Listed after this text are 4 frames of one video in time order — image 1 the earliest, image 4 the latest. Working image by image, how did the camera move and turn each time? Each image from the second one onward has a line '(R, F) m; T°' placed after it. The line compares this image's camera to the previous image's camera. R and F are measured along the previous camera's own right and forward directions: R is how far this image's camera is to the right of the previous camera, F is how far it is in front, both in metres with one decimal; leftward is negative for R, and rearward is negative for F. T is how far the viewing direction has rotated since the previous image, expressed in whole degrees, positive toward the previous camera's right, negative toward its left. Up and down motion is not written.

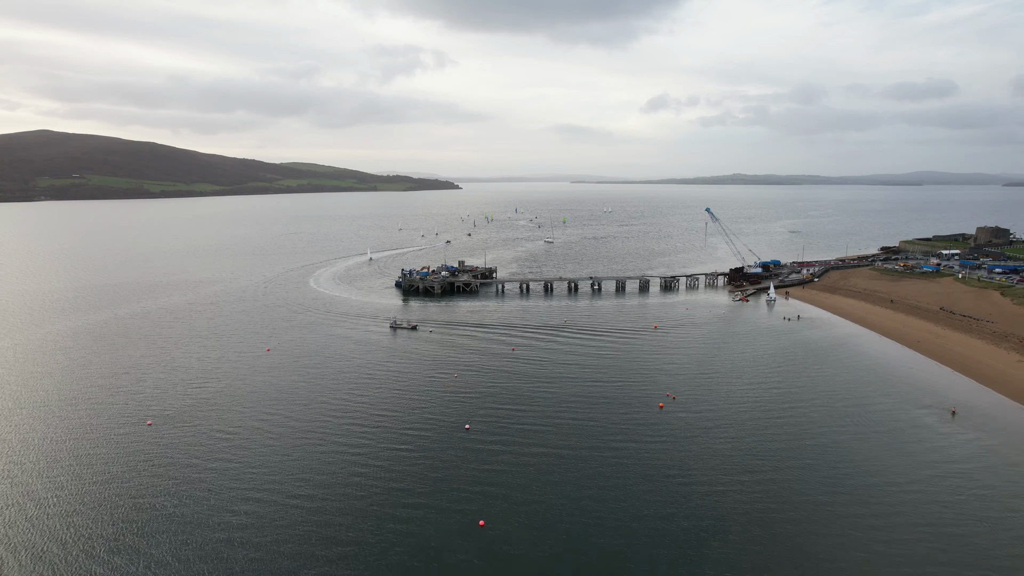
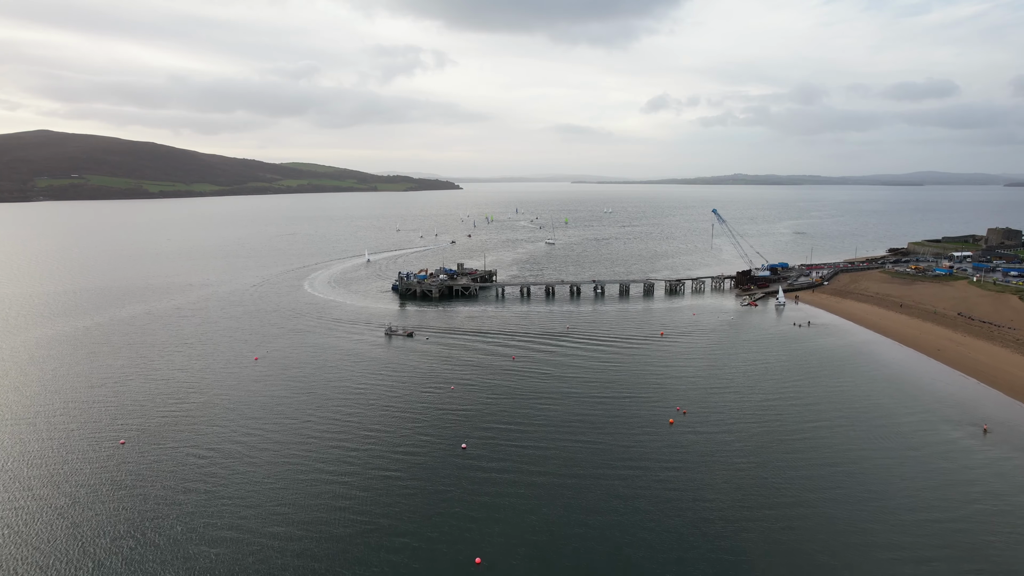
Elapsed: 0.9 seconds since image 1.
(0.0, +2.3) m; 0°
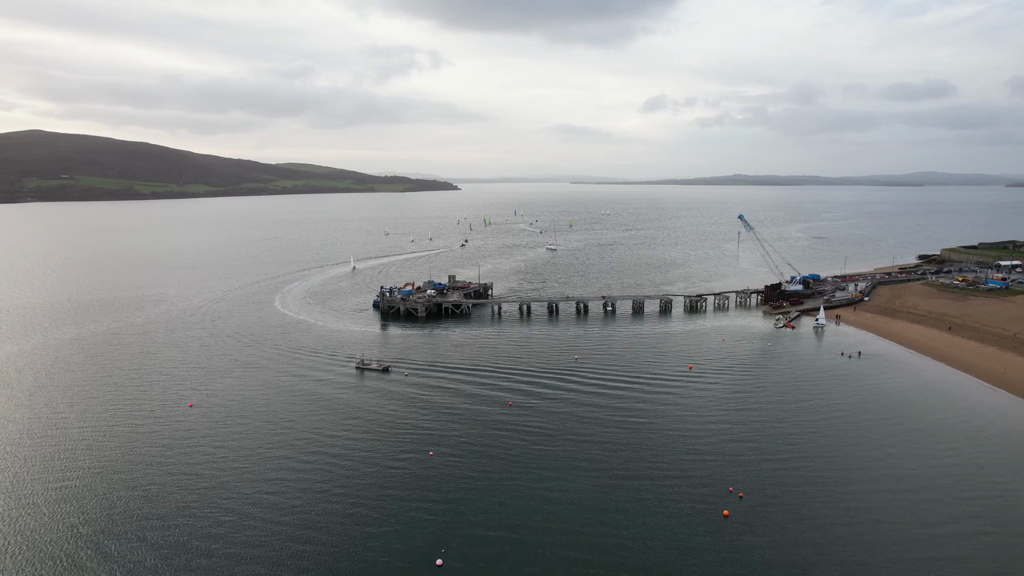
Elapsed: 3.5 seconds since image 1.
(0.0, +9.1) m; 0°
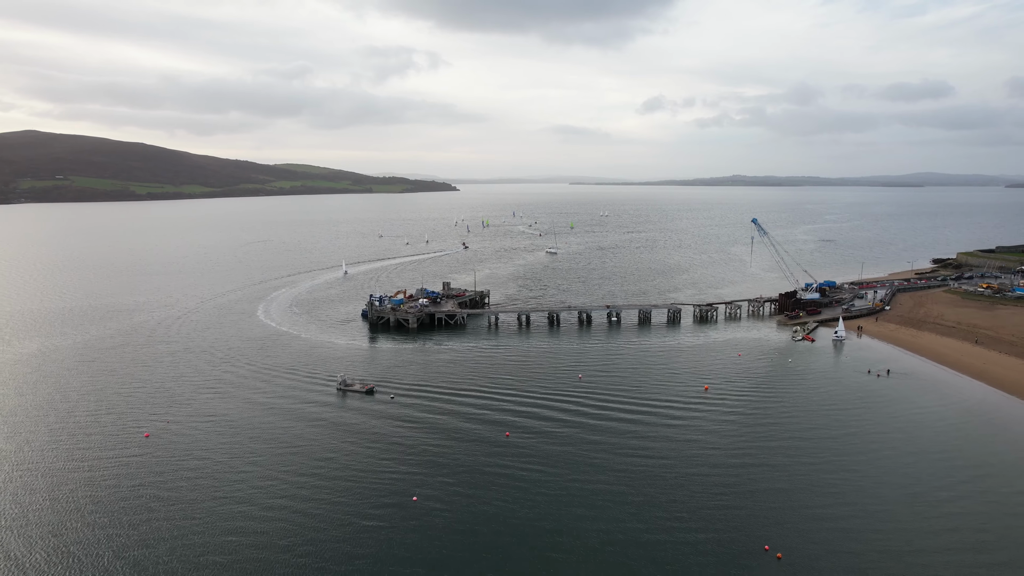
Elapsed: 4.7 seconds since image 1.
(+0.1, +4.1) m; 0°
